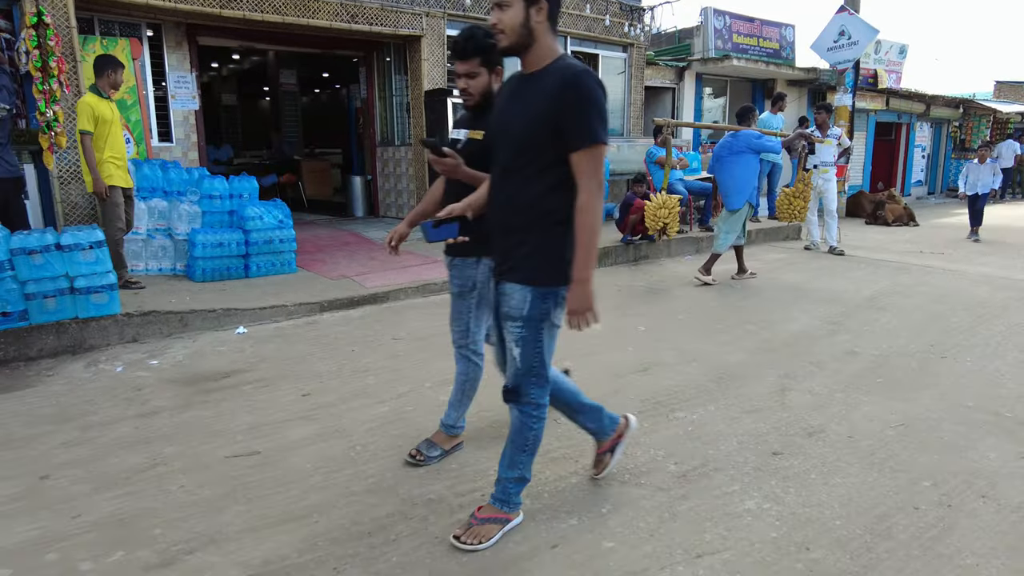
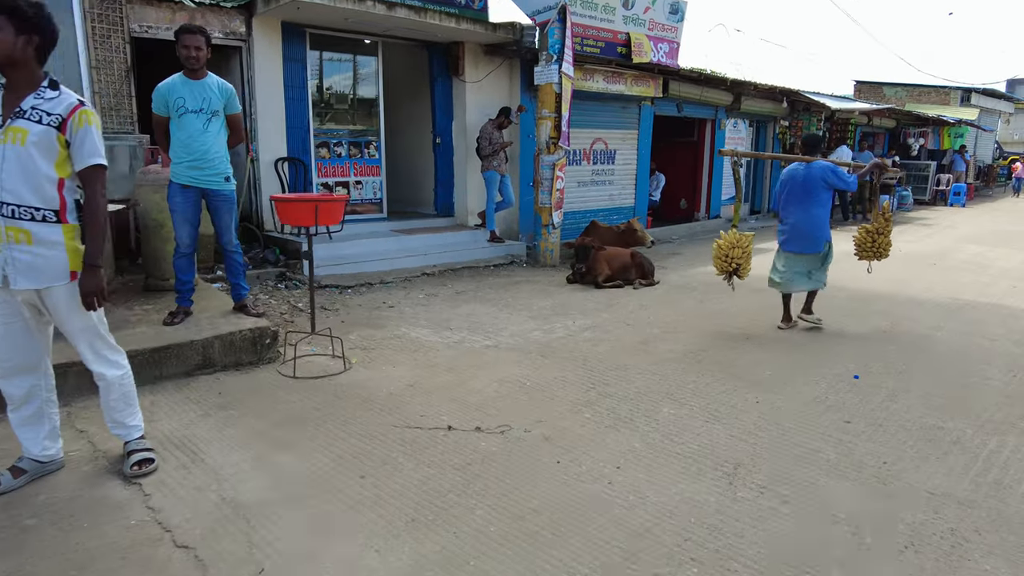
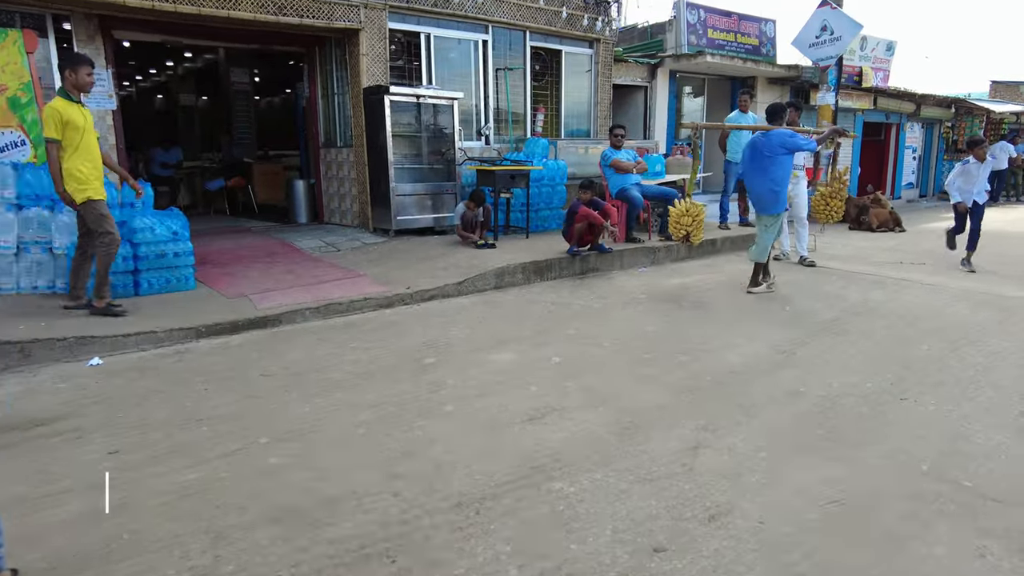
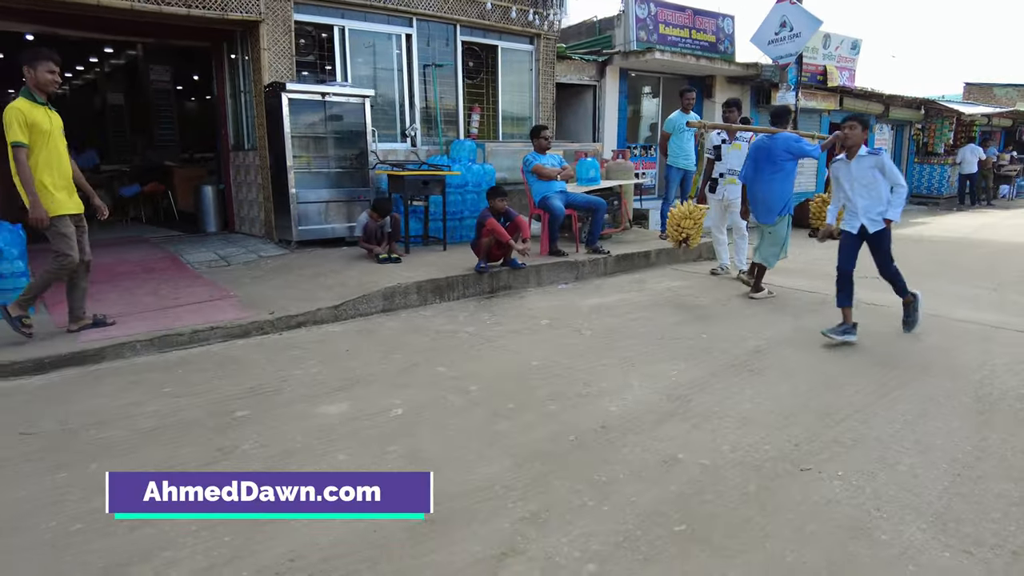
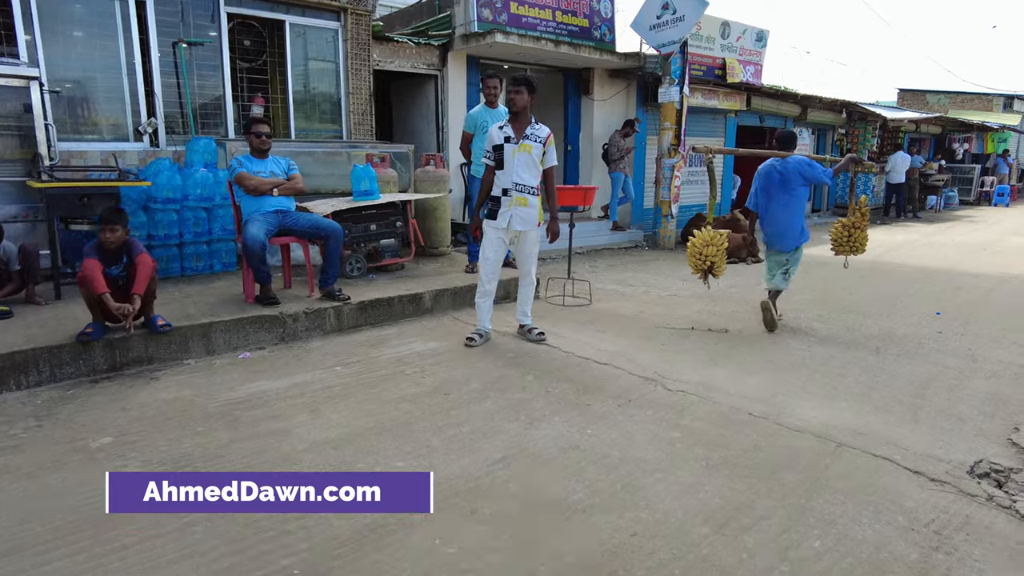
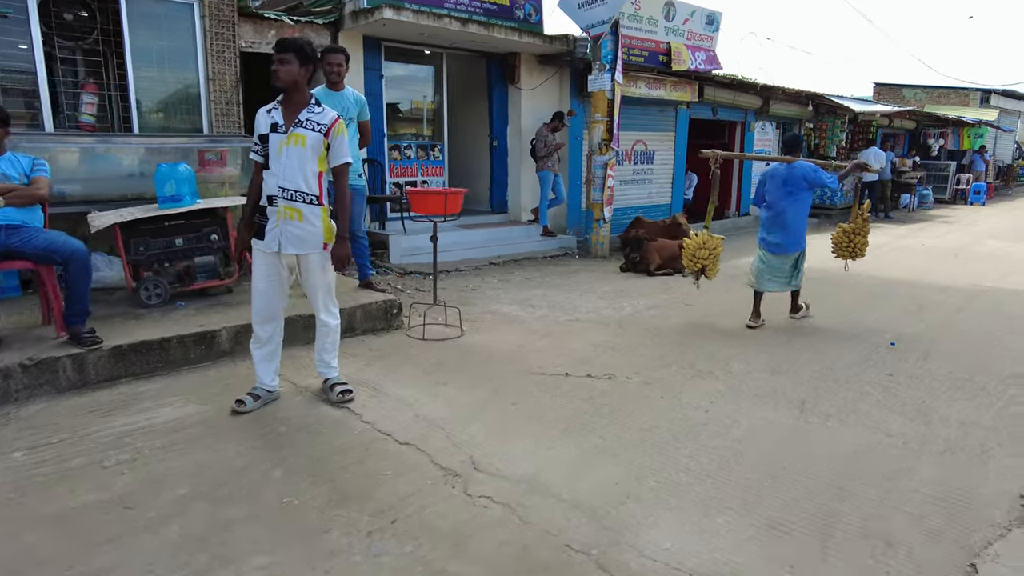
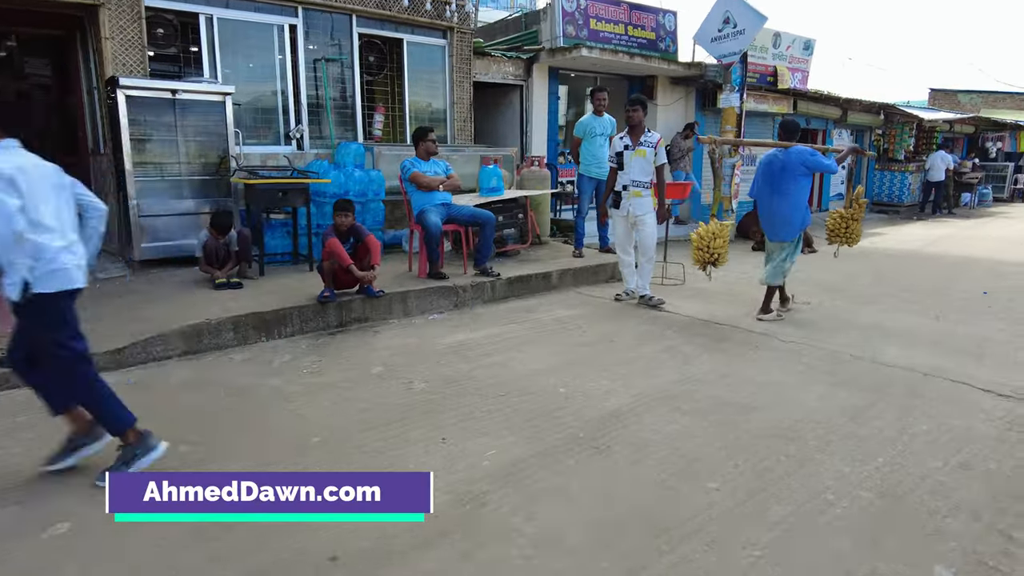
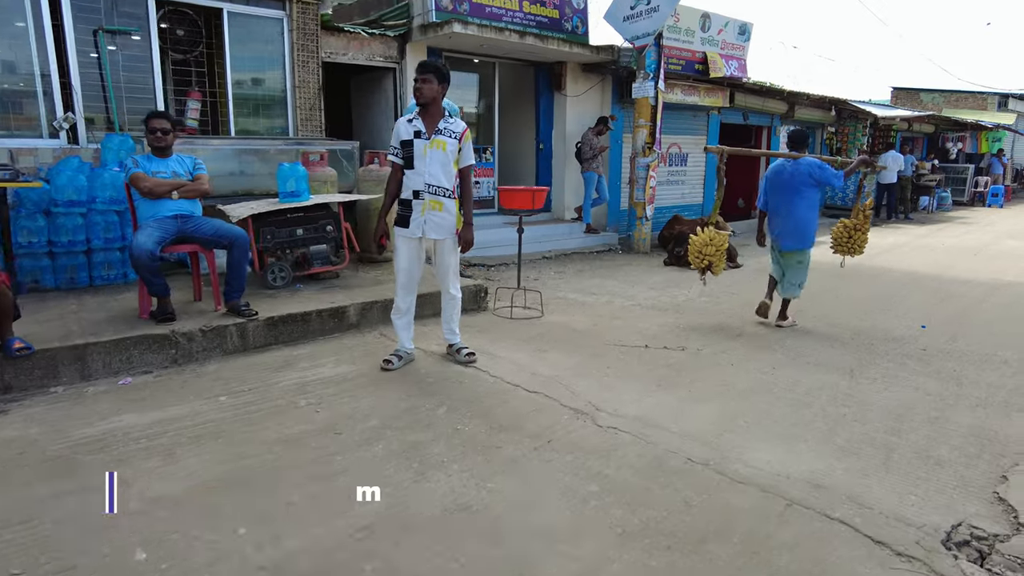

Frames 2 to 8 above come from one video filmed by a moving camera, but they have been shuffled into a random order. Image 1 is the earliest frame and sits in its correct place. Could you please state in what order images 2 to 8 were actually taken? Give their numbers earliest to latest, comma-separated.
3, 4, 7, 5, 8, 6, 2
